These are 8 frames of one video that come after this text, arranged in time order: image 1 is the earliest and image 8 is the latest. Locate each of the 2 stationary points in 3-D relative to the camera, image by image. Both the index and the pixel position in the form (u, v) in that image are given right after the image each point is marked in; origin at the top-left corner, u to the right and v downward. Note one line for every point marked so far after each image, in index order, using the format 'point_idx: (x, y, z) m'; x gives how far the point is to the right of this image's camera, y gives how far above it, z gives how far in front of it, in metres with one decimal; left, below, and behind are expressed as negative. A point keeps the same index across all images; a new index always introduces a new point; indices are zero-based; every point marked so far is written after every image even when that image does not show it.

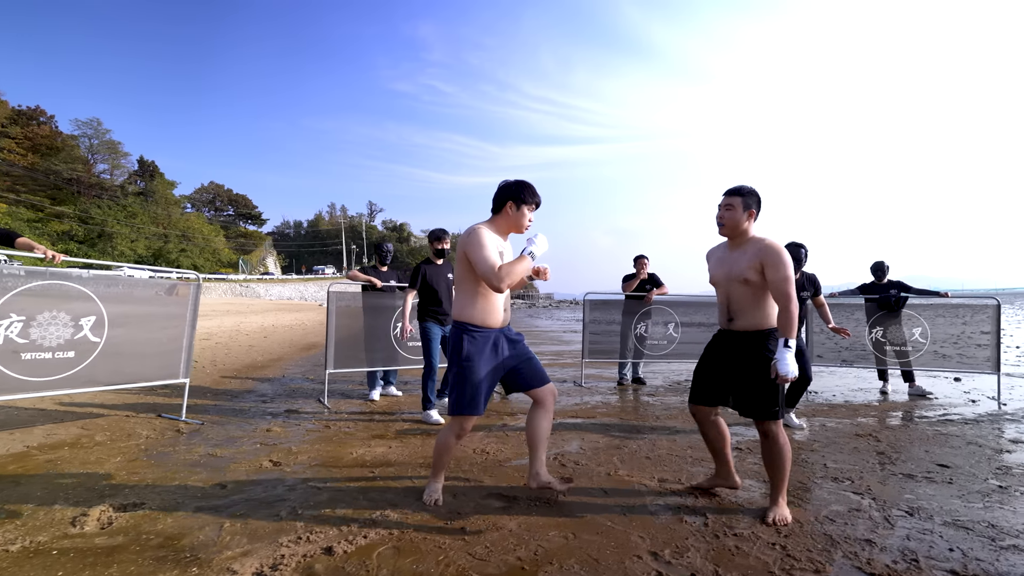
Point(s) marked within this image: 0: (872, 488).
0: (+2.4, -1.3, +3.5) m
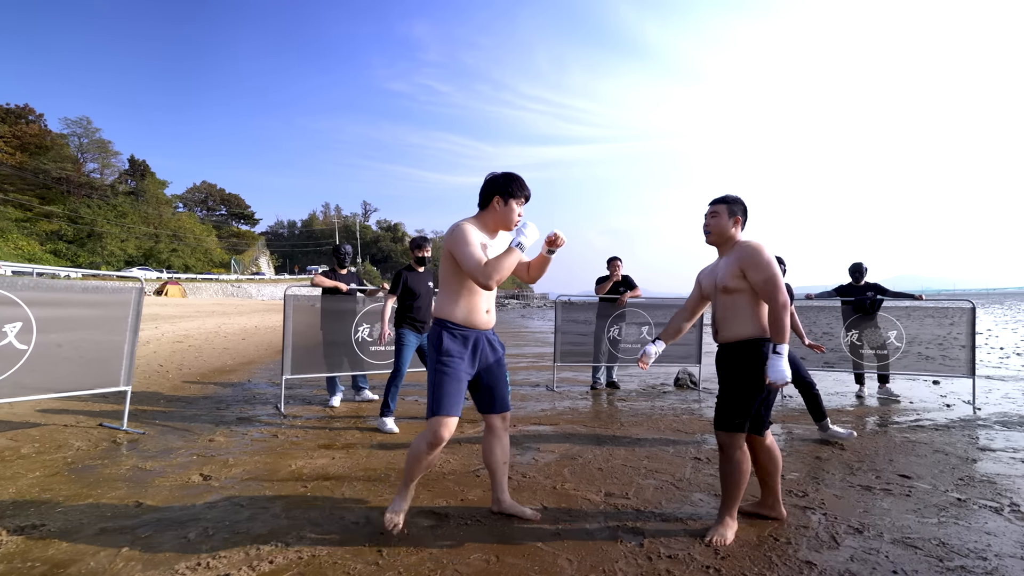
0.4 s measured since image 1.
0: (+2.0, -1.4, +3.4) m
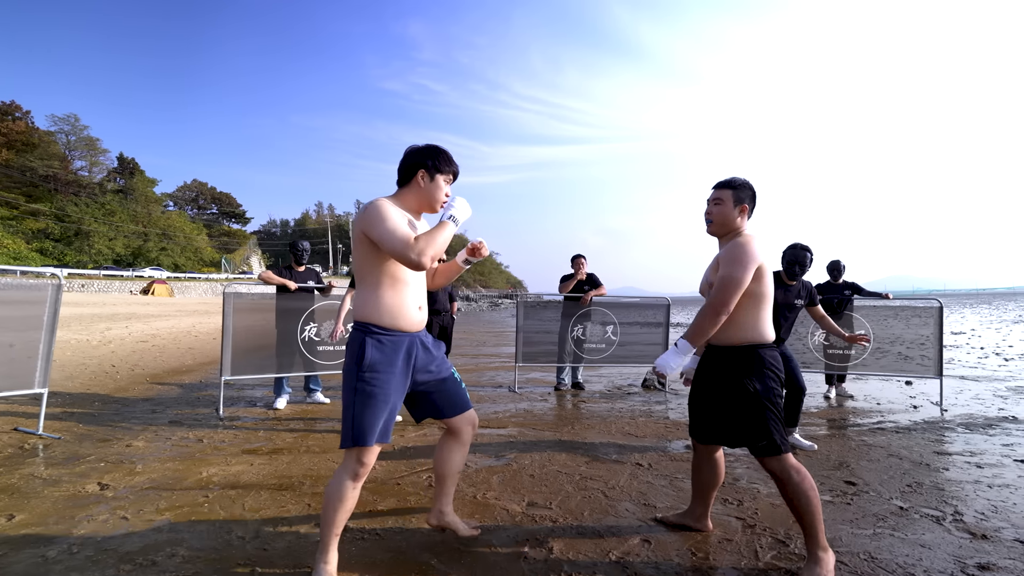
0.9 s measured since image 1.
0: (+1.5, -1.3, +3.2) m
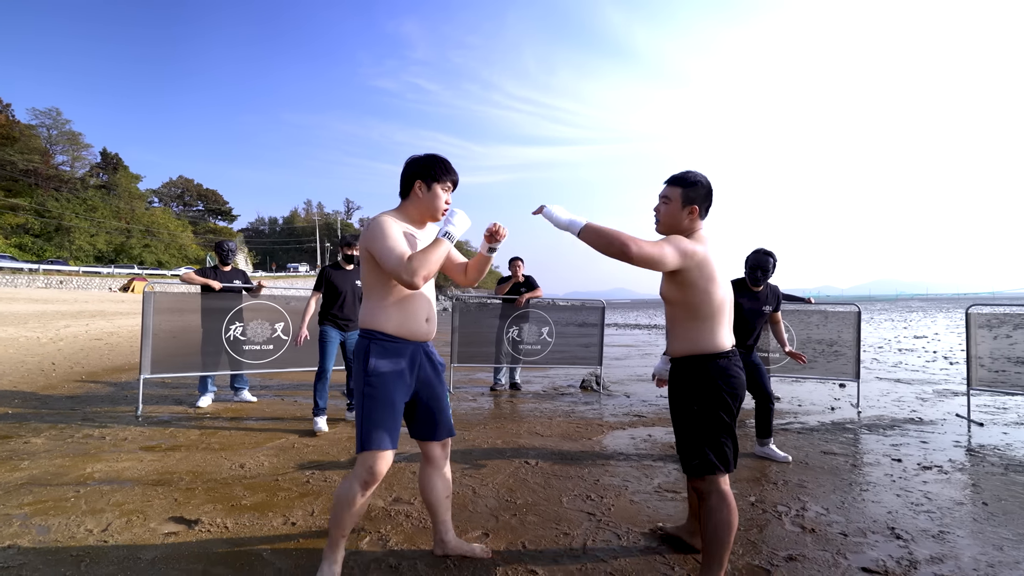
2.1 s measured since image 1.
0: (+0.6, -1.4, +3.3) m
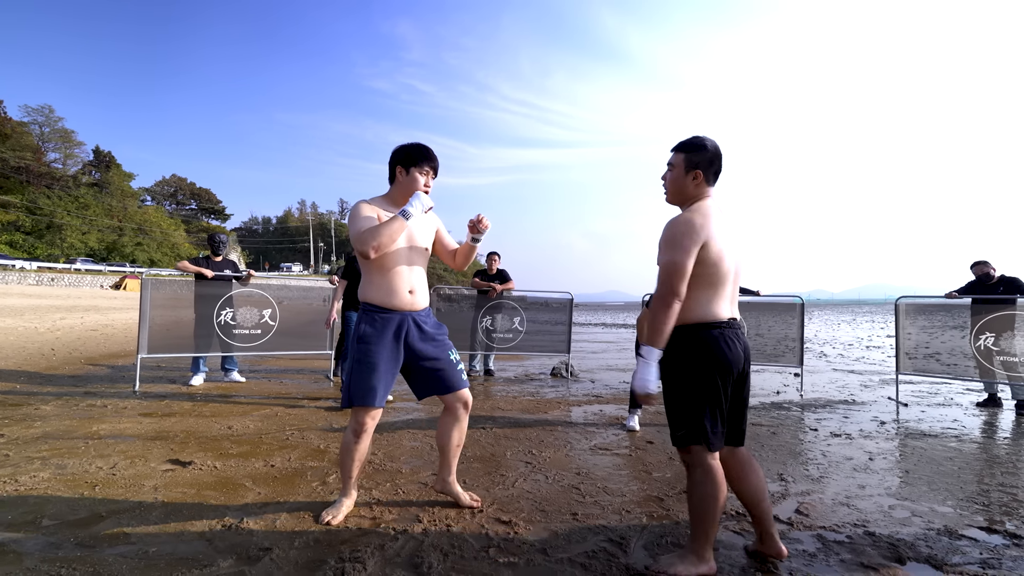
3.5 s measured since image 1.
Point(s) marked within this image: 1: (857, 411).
0: (+0.3, -1.3, +3.9) m
1: (+4.1, -1.4, +6.2) m
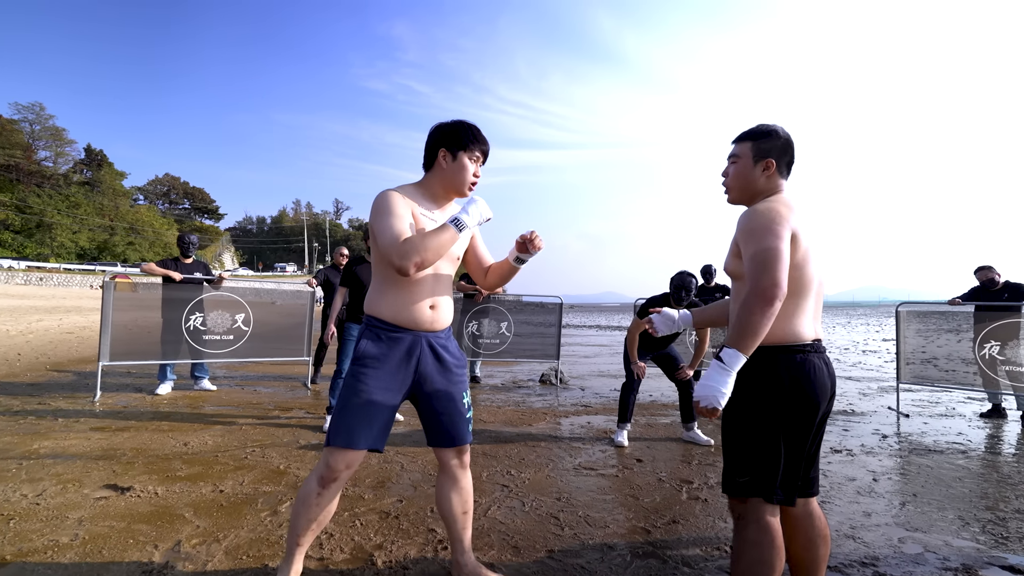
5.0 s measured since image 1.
0: (+0.1, -1.3, +3.6) m
1: (+3.9, -1.5, +5.9) m
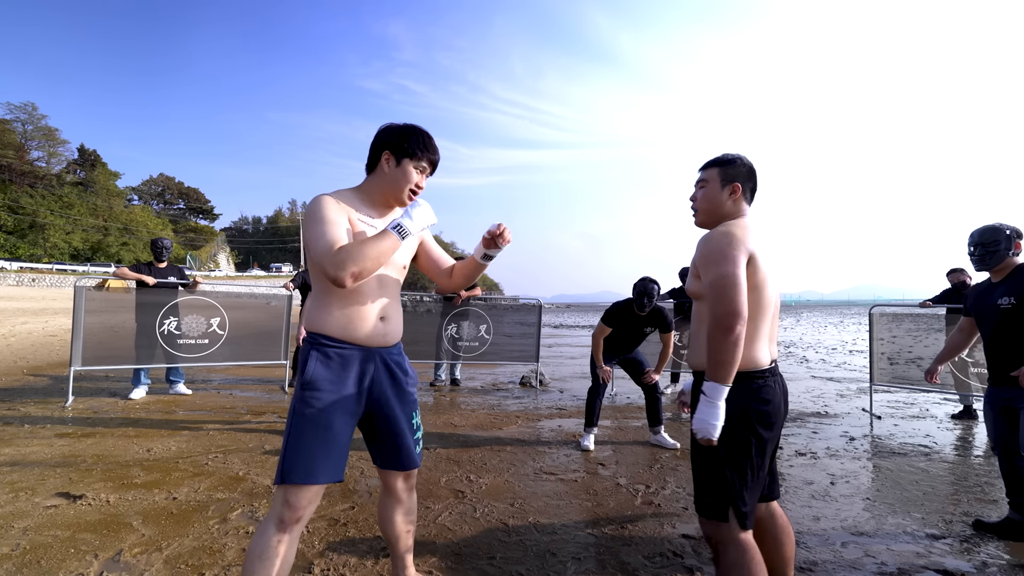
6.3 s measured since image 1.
0: (-0.2, -1.3, +3.6) m
1: (+3.6, -1.6, +6.0) m
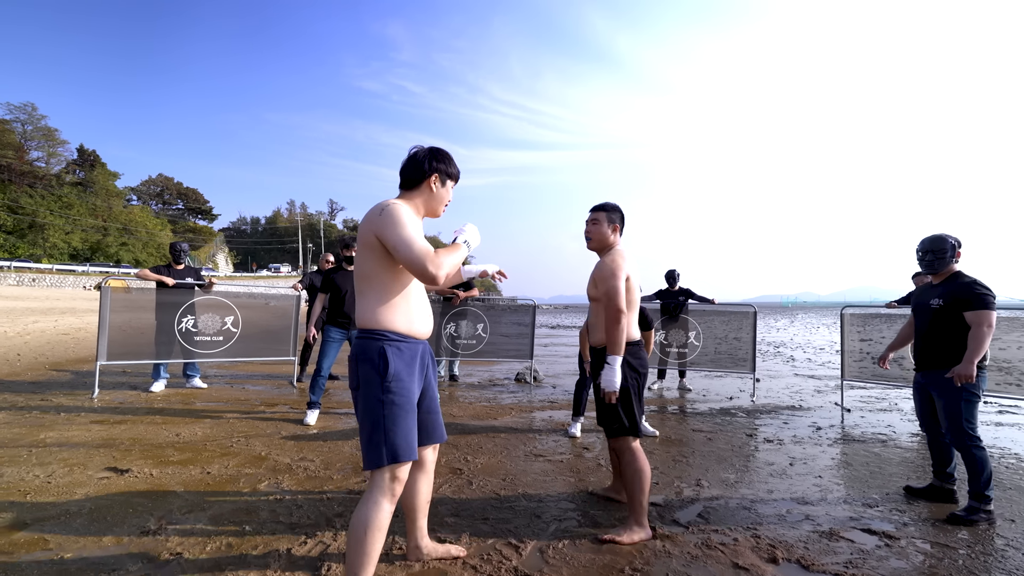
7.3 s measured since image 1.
0: (-0.2, -1.4, +4.0) m
1: (+3.5, -1.6, +6.4) m
